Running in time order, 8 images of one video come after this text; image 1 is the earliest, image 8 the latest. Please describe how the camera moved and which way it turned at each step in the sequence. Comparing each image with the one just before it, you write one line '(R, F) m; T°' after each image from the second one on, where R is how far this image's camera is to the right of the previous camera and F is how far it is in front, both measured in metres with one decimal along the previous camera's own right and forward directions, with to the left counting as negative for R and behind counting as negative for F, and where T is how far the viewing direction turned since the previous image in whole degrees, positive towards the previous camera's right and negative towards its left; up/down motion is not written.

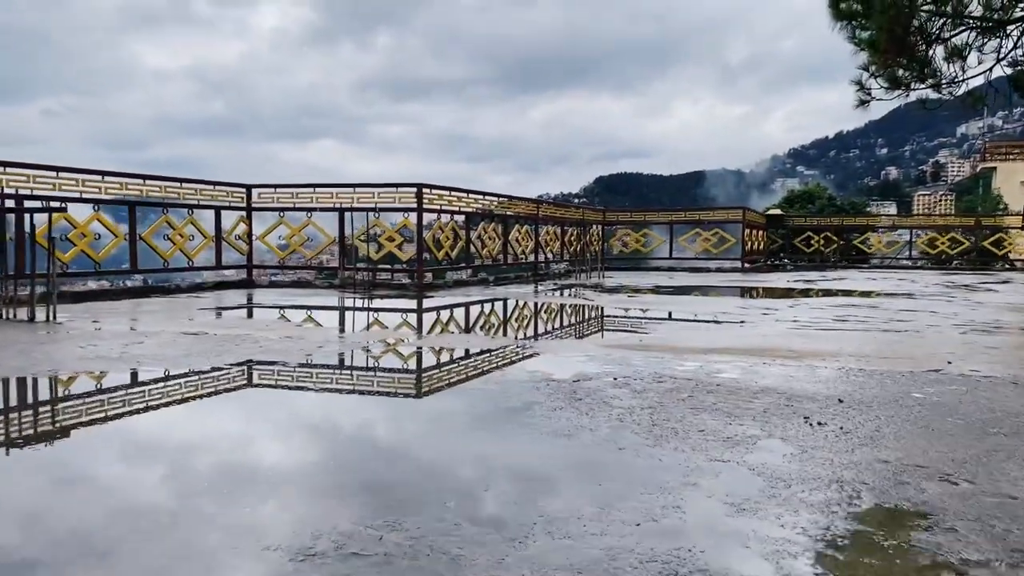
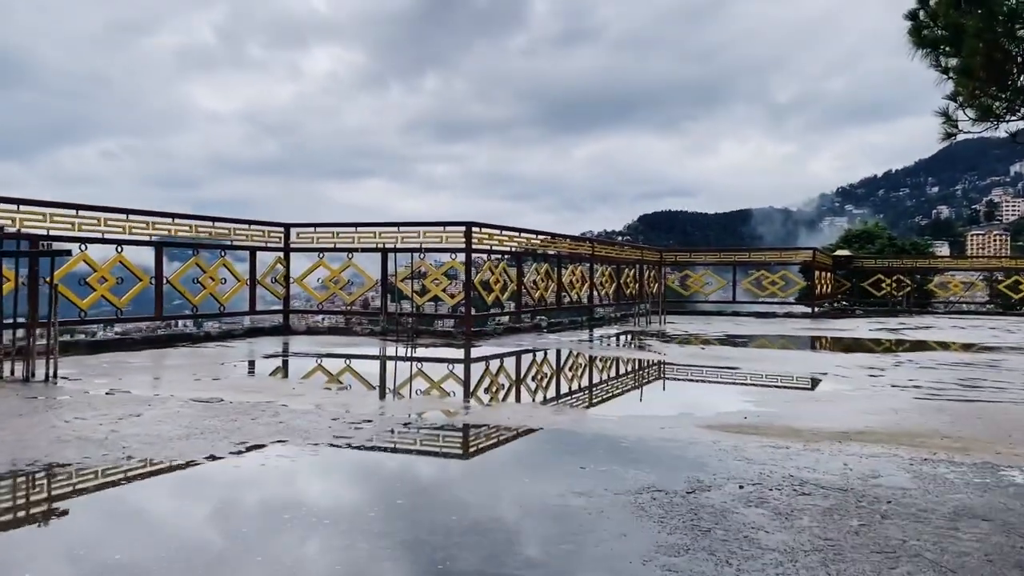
(-0.1, +0.7) m; -3°
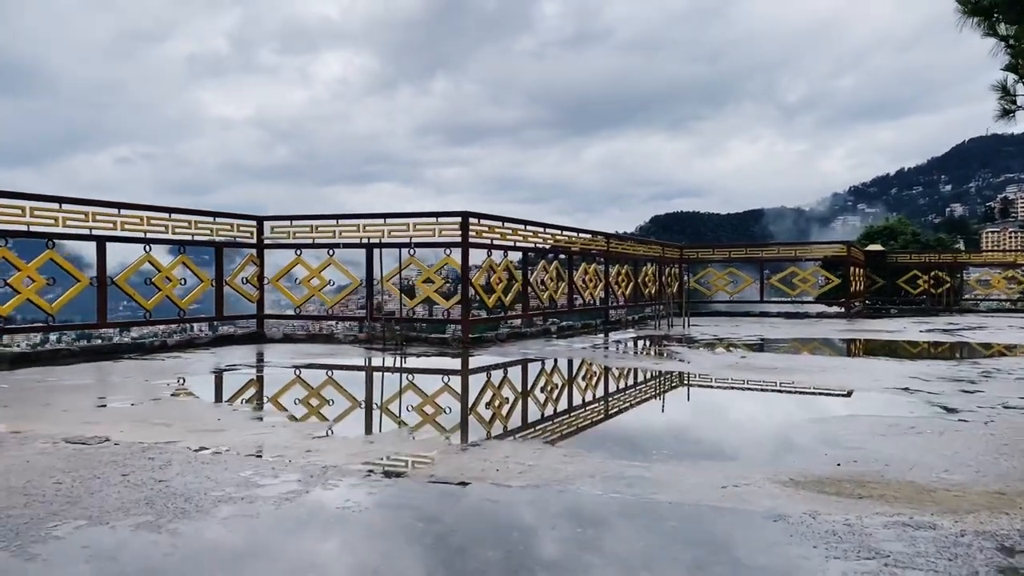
(+0.1, +0.9) m; -1°
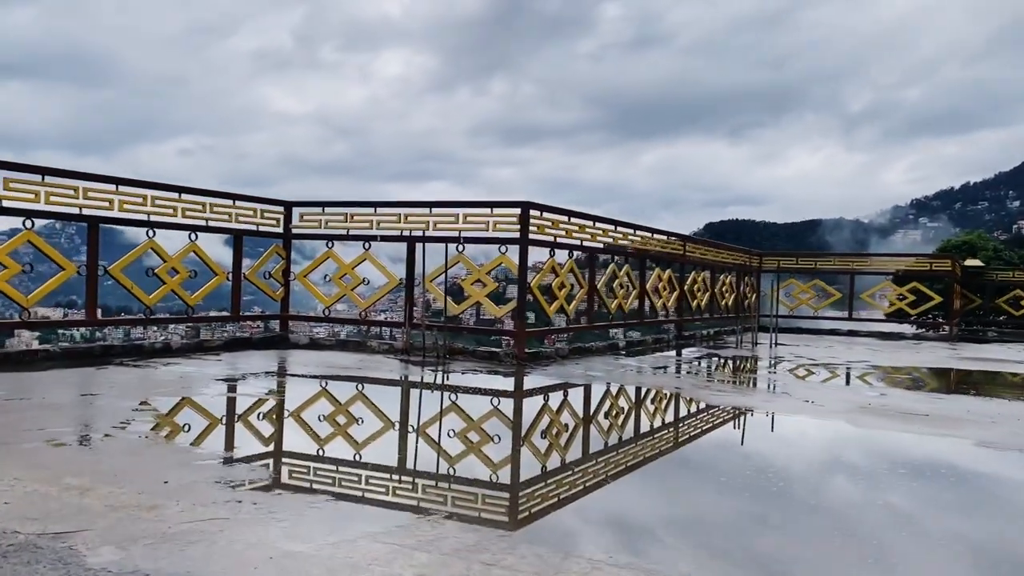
(-0.1, +0.9) m; -3°
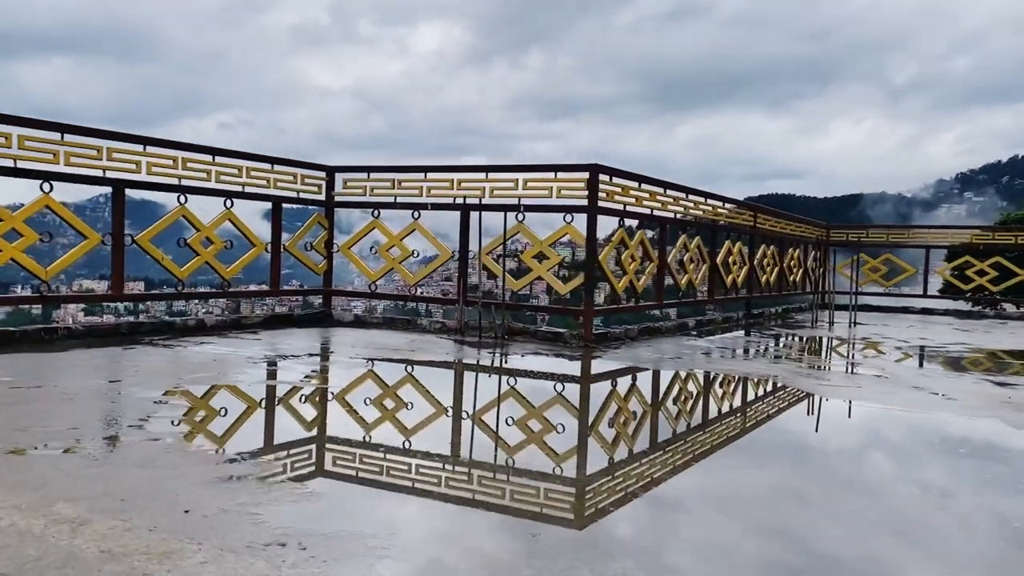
(-0.2, +0.5) m; -3°
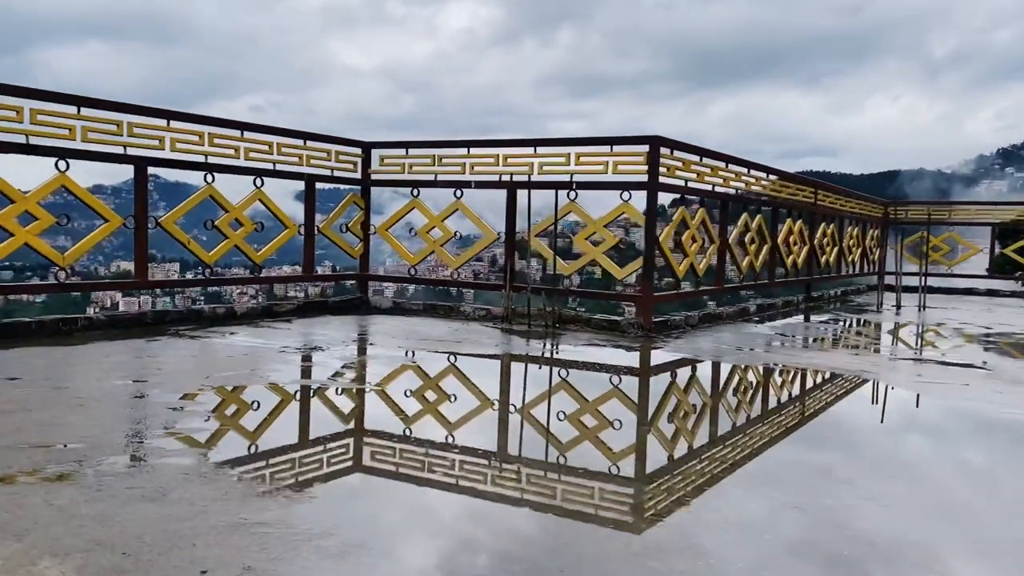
(-0.1, +0.3) m; -2°
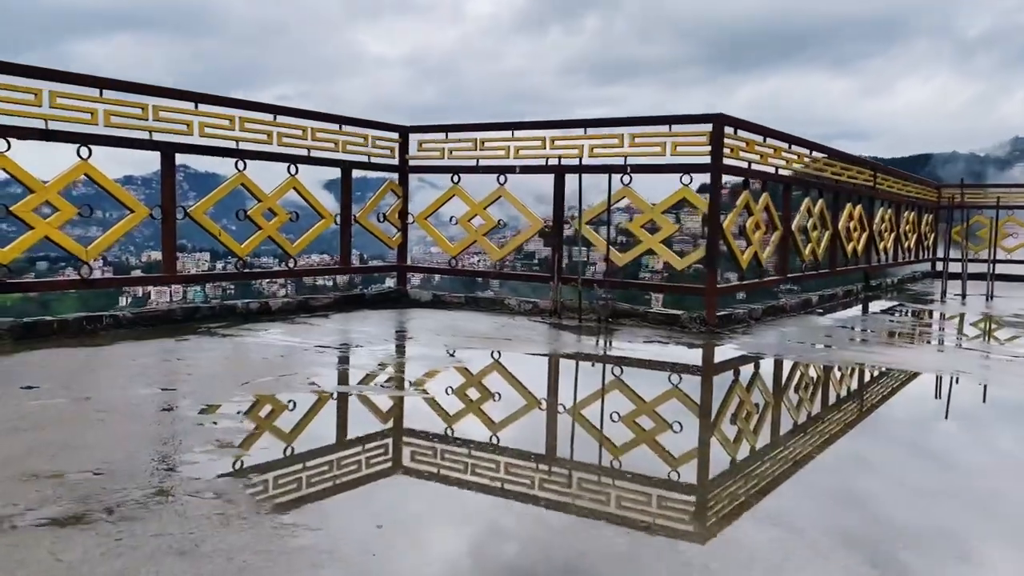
(-0.1, +0.3) m; -2°
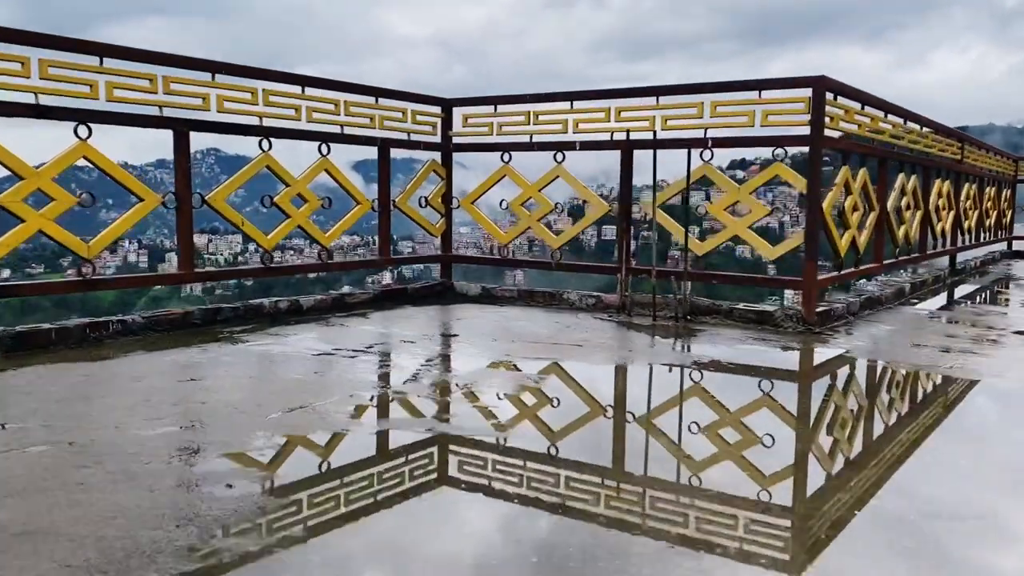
(-0.1, +0.5) m; -2°
